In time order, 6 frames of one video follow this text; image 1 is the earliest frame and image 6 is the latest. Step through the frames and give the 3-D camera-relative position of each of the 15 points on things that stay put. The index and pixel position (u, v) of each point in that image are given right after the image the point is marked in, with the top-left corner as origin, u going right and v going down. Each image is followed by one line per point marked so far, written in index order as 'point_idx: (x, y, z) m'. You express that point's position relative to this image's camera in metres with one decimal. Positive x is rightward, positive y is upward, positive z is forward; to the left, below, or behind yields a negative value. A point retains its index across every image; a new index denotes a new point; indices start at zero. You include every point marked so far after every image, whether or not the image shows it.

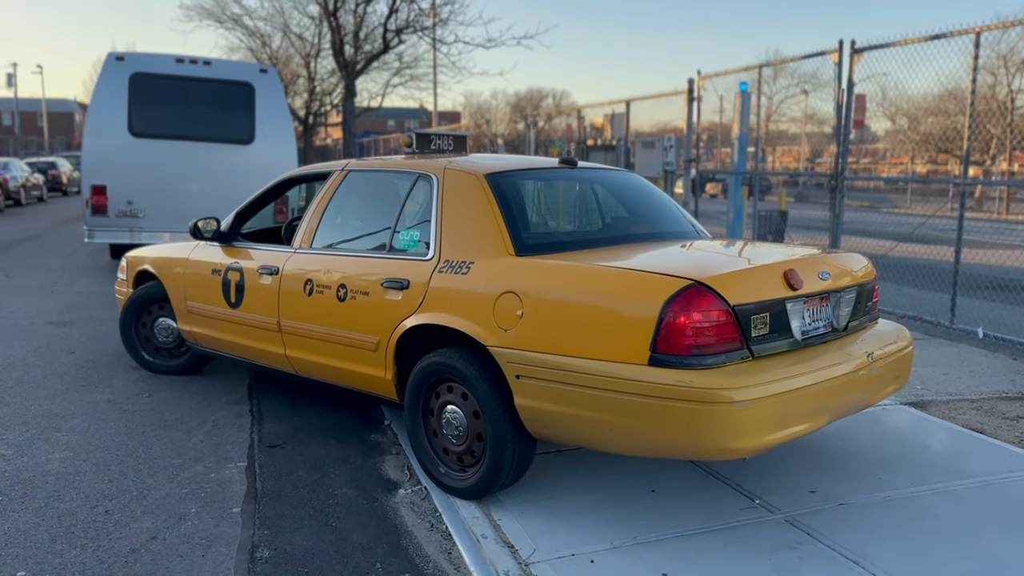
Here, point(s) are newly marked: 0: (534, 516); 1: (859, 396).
0: (+0.1, -1.0, +3.9) m
1: (+1.5, -0.5, +3.8) m
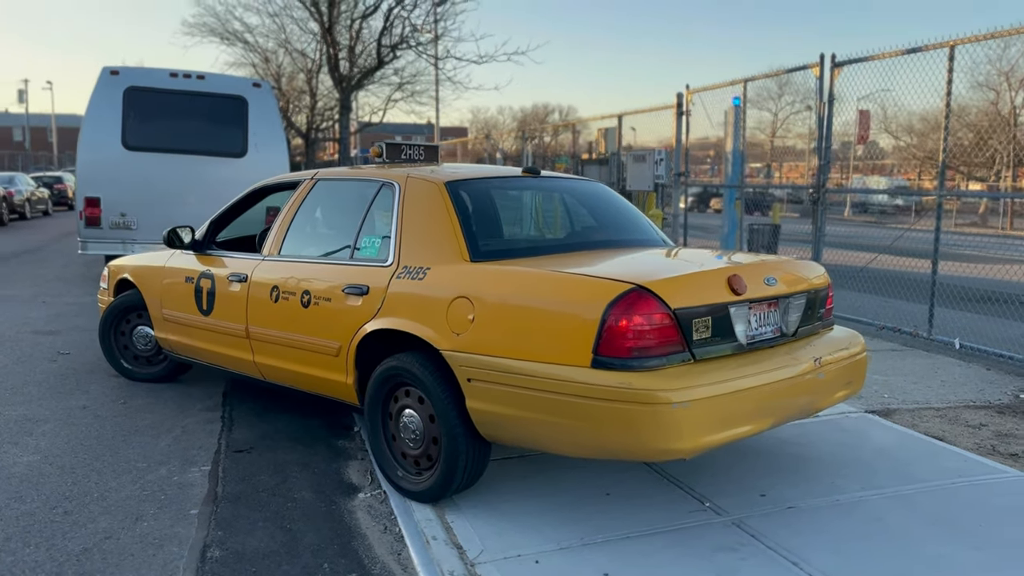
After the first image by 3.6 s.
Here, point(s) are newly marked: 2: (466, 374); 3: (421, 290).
0: (-0.1, -1.0, +4.0) m
1: (+1.3, -0.5, +3.9) m
2: (-0.2, -0.4, +3.8) m
3: (-0.4, 0.0, +4.1) m
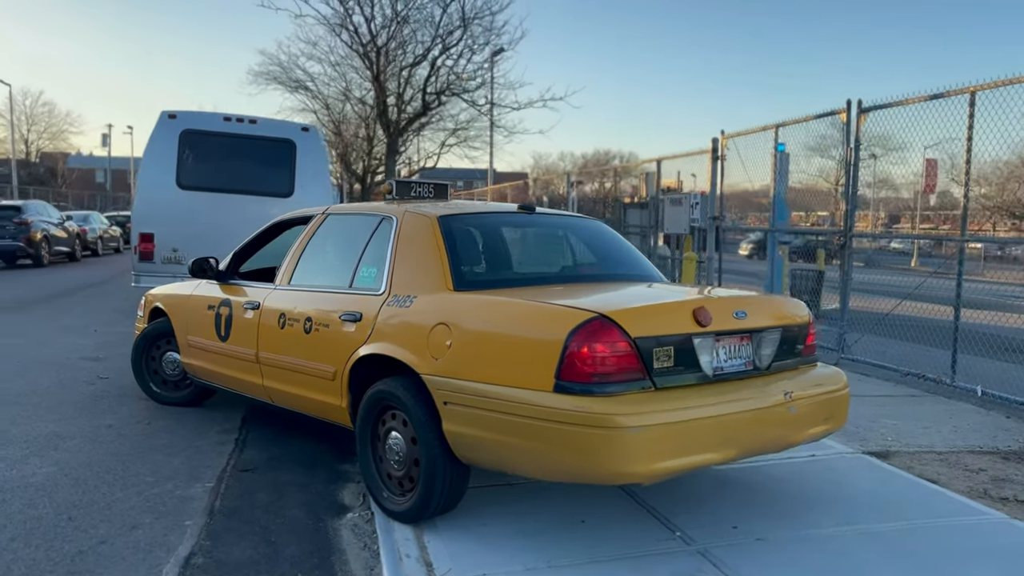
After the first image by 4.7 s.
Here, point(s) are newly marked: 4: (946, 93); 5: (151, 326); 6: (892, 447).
0: (-0.2, -1.2, +4.1) m
1: (+1.2, -0.7, +3.9) m
2: (-0.3, -0.5, +4.0) m
3: (-0.5, -0.1, +4.3) m
4: (+3.8, +1.7, +7.6) m
5: (-2.7, -0.3, +6.7) m
6: (+2.4, -1.0, +5.5) m
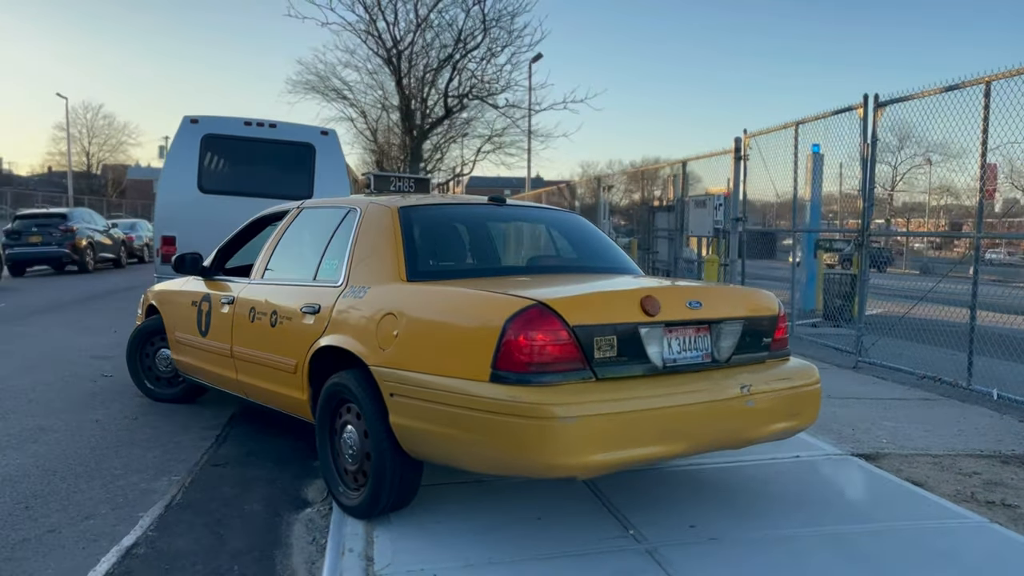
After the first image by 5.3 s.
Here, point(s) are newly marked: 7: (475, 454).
0: (-0.5, -1.1, +4.0) m
1: (+0.9, -0.6, +3.8) m
2: (-0.6, -0.5, +3.9) m
3: (-0.7, -0.1, +4.2) m
4: (+3.7, +1.7, +7.3) m
5: (-2.8, -0.3, +6.7) m
6: (+2.2, -1.0, +5.3) m
7: (-0.2, -0.7, +3.6) m
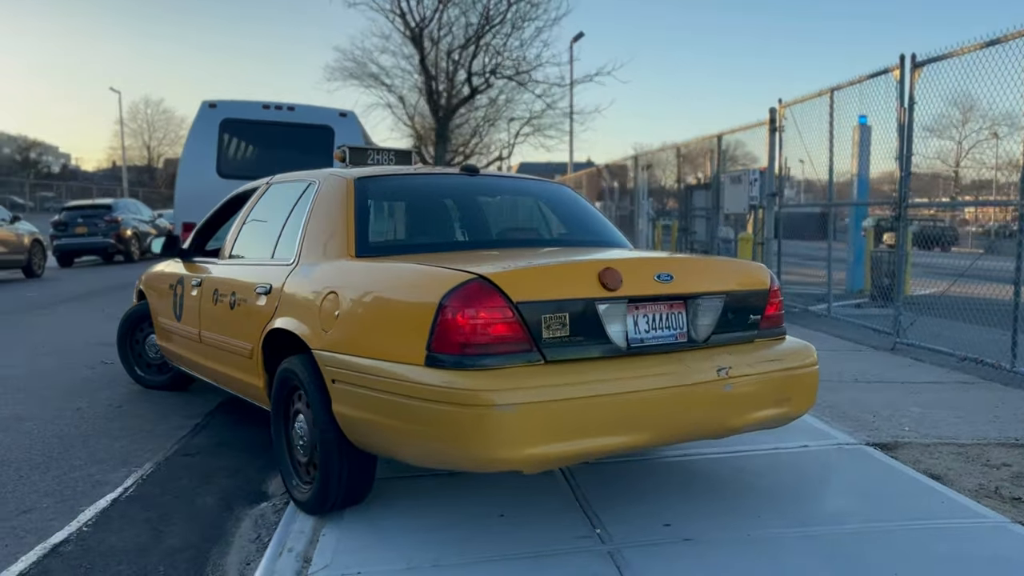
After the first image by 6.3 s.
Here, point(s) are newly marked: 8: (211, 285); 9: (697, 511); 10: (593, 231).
0: (-0.6, -1.0, +3.7) m
1: (+0.7, -0.5, +3.3) m
2: (-0.7, -0.4, +3.6) m
3: (-0.9, 0.0, +3.9) m
4: (+3.7, +1.9, +6.7) m
5: (-2.8, -0.2, +6.5) m
6: (+2.1, -0.8, +4.8) m
7: (-0.4, -0.6, +3.2) m
8: (-1.7, 0.0, +5.0) m
9: (+0.8, -0.9, +3.7) m
10: (+0.5, +0.3, +4.8) m
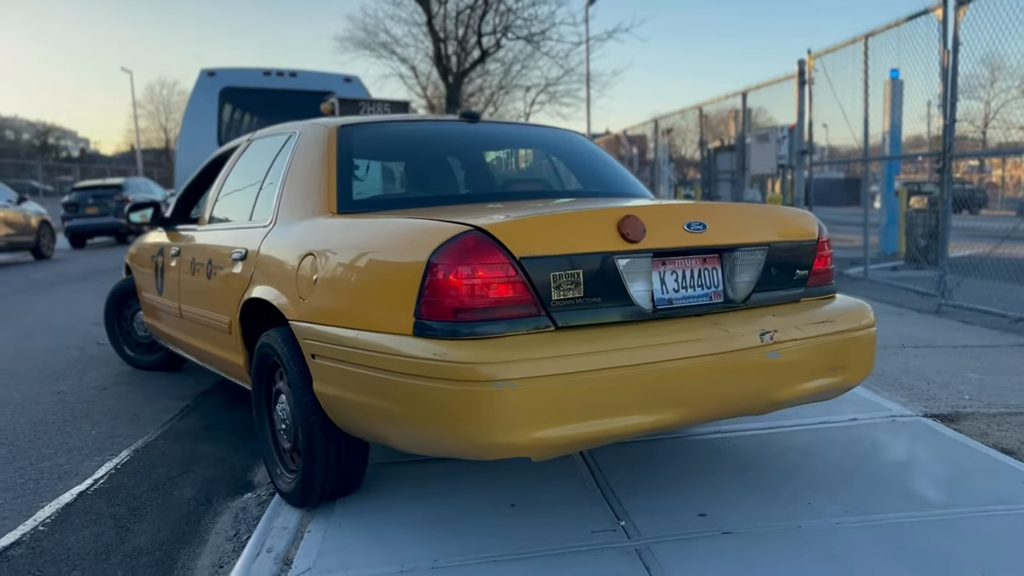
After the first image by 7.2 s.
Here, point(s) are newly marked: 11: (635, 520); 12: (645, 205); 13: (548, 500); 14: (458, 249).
0: (-0.6, -0.9, +3.2) m
1: (+0.8, -0.3, +2.8) m
2: (-0.7, -0.2, +3.1) m
3: (-0.9, +0.1, +3.4) m
4: (+3.8, +2.2, +6.0) m
5: (-2.7, 0.0, +6.1) m
6: (+2.2, -0.6, +4.2) m
7: (-0.3, -0.4, +2.8) m
8: (-1.7, +0.2, +4.5) m
9: (+0.8, -0.8, +3.2) m
10: (+0.5, +0.5, +4.3) m
11: (+0.4, -0.8, +3.0) m
12: (+0.5, +0.3, +2.9) m
13: (+0.1, -0.8, +3.3) m
14: (-0.2, +0.1, +2.6) m
